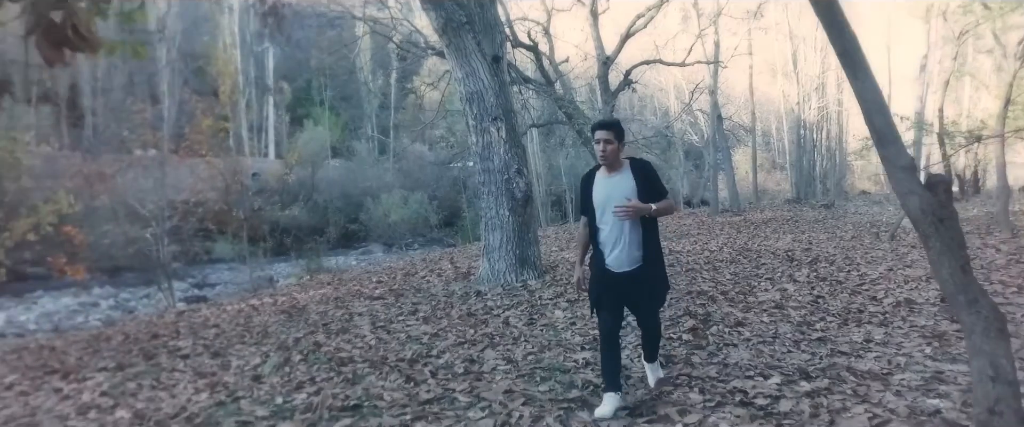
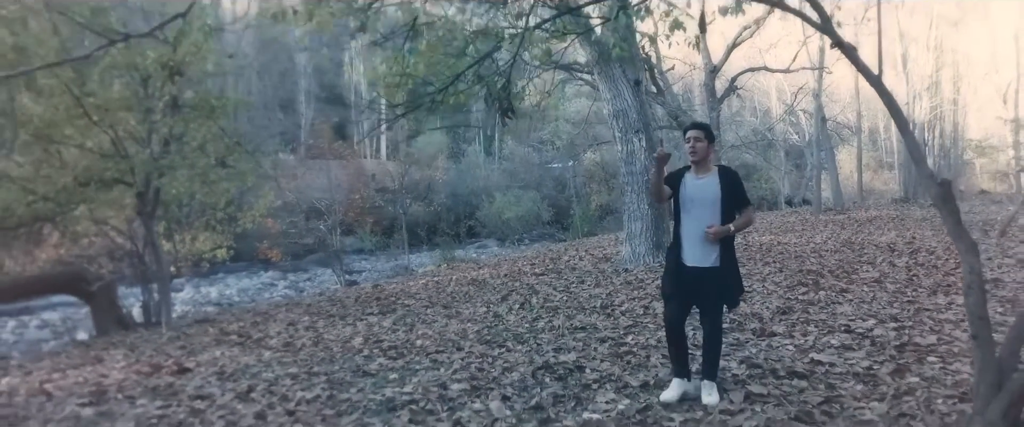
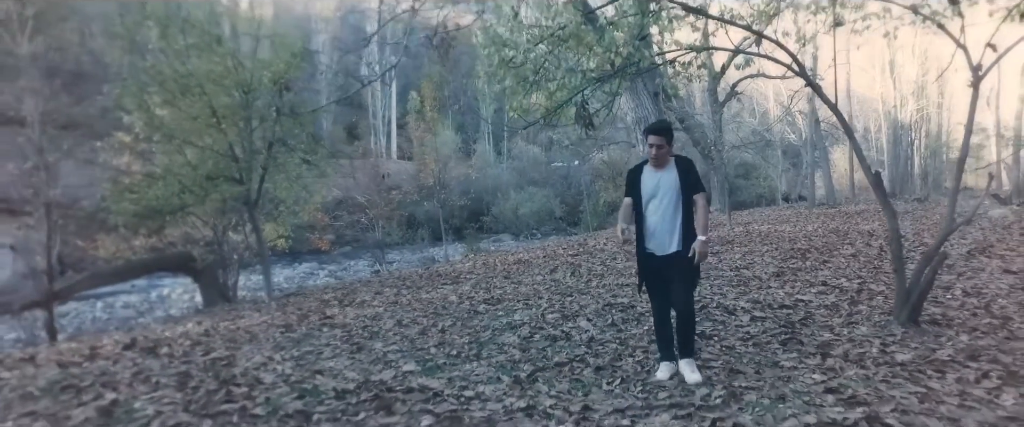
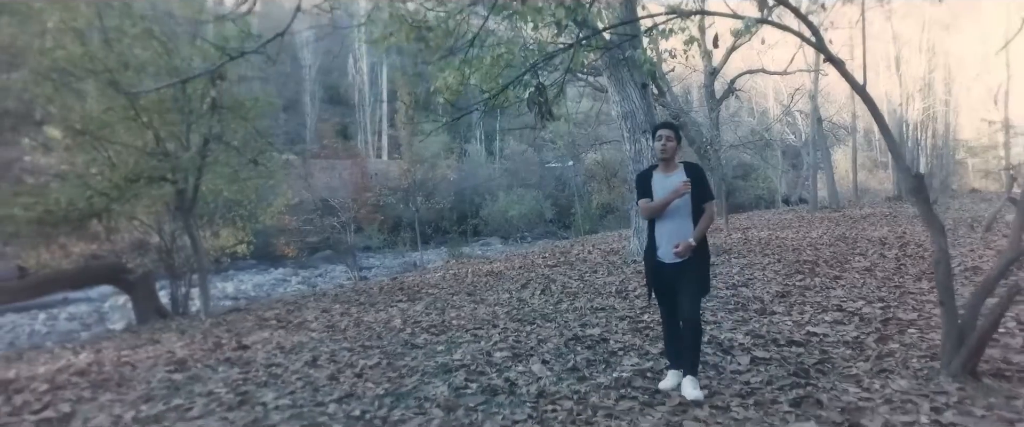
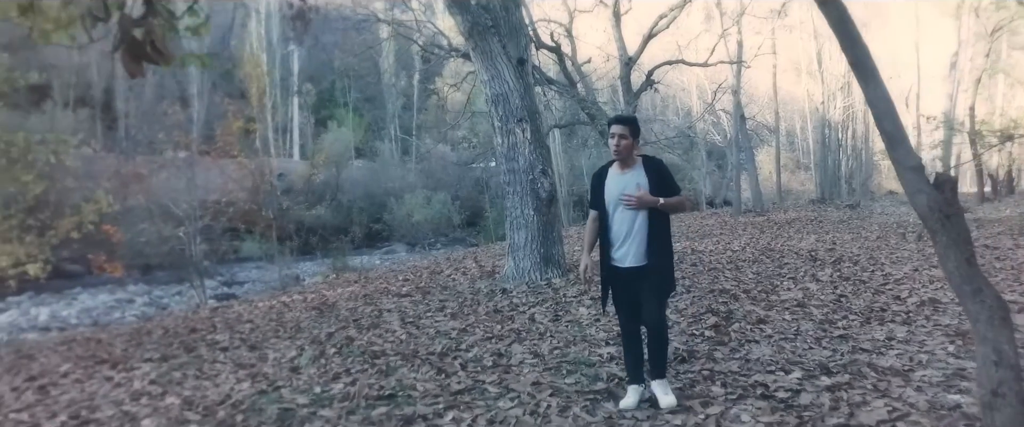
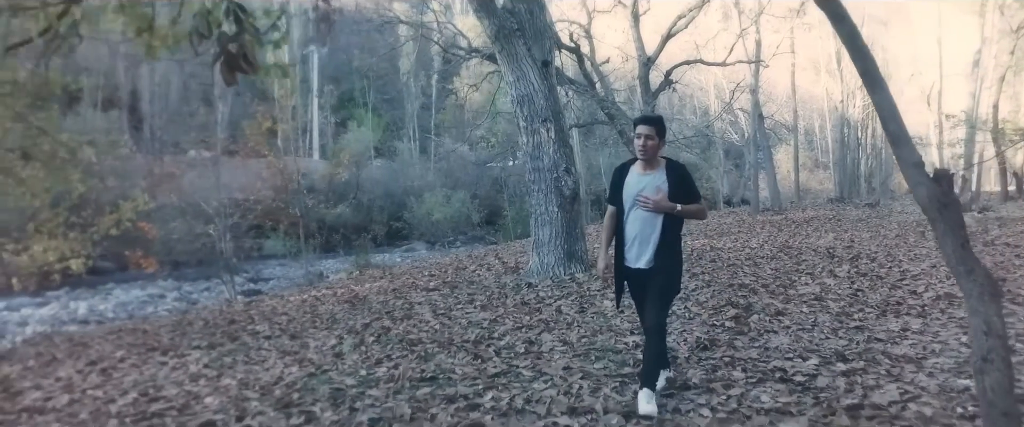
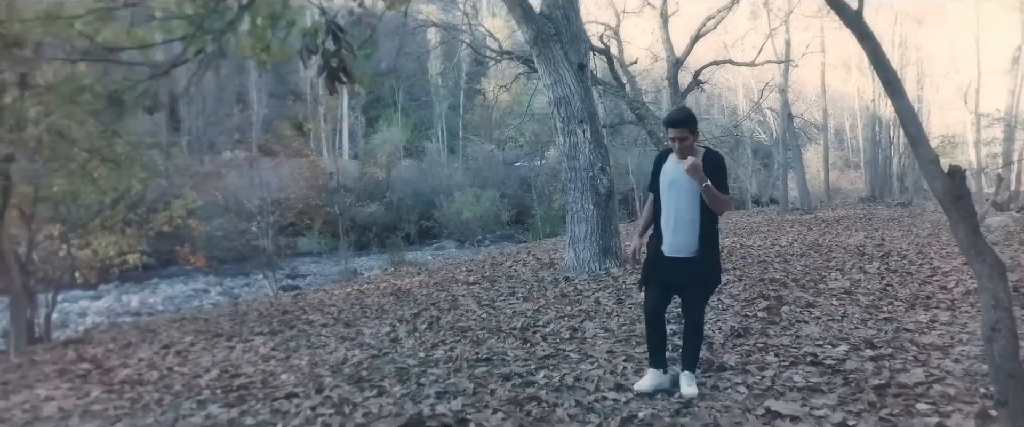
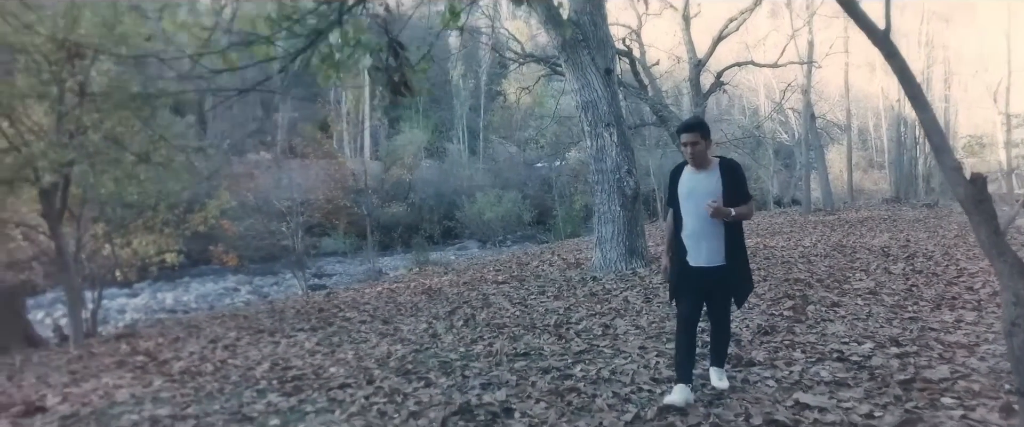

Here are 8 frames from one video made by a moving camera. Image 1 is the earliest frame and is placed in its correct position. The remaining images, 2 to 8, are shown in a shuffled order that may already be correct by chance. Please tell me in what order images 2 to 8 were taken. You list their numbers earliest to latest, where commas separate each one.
5, 6, 7, 8, 2, 4, 3
